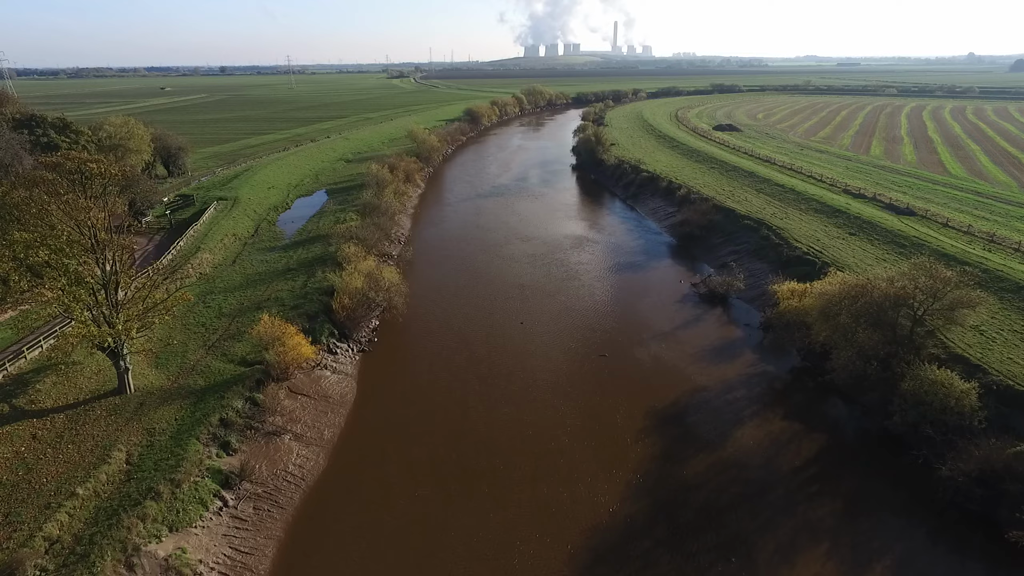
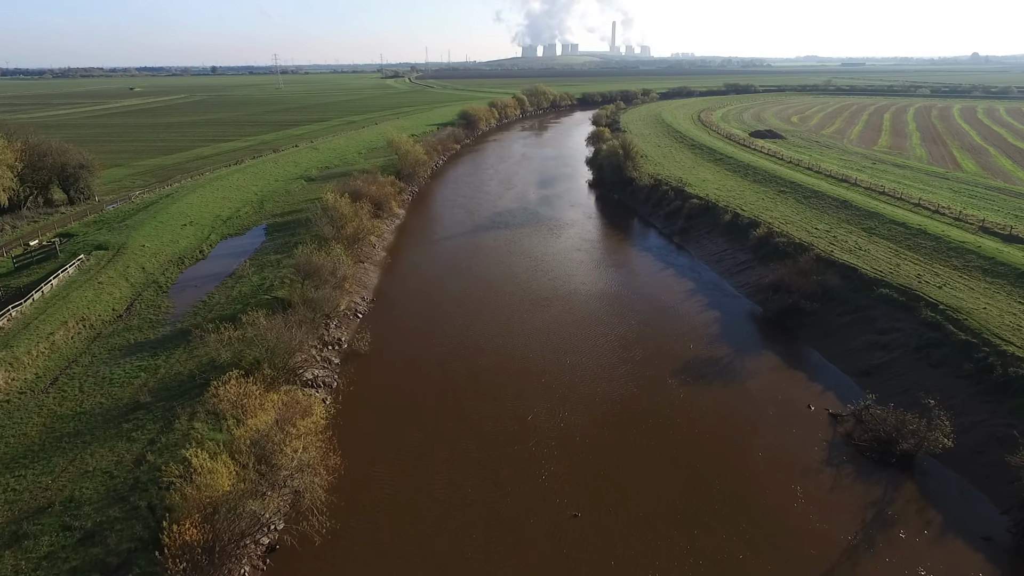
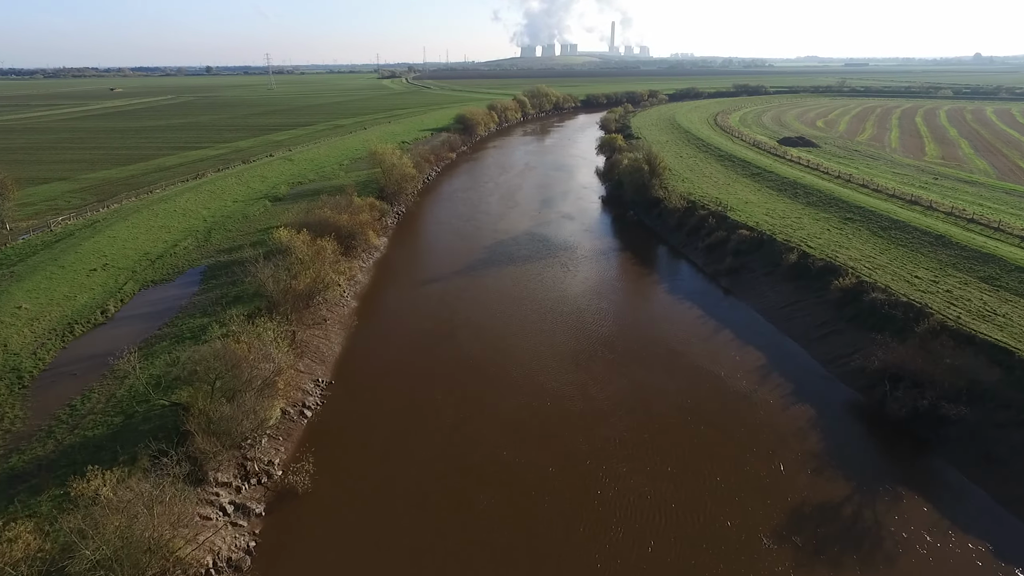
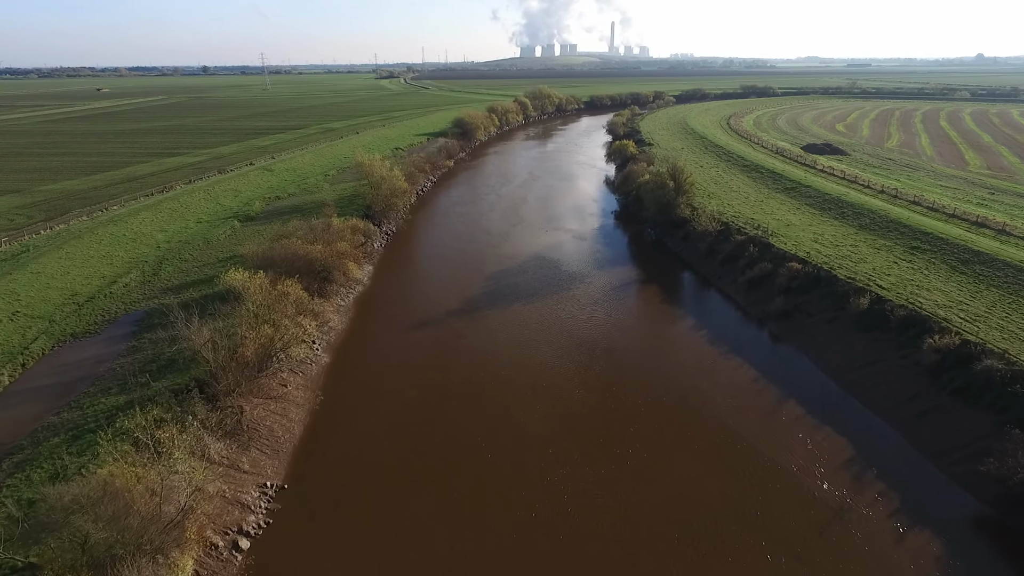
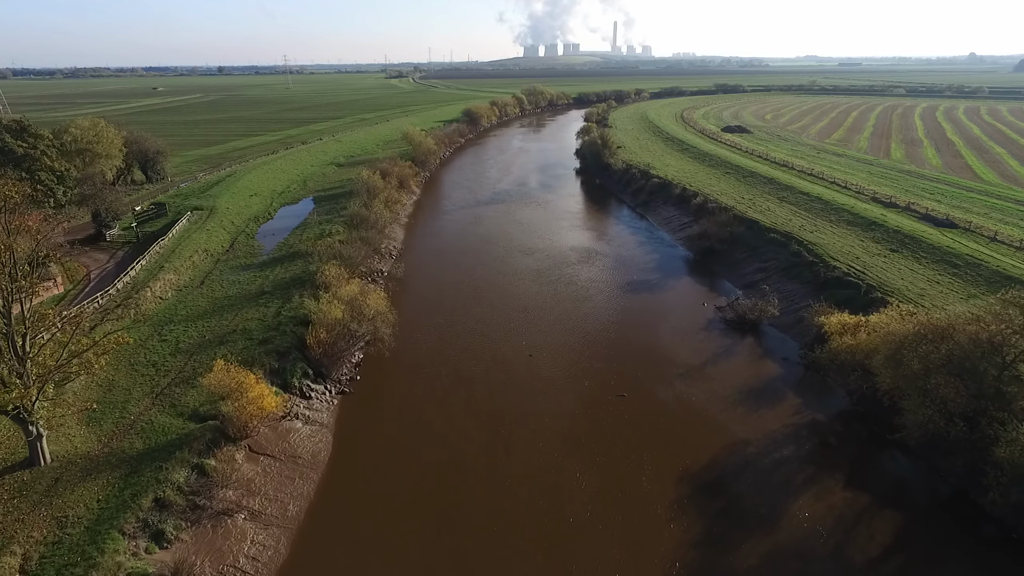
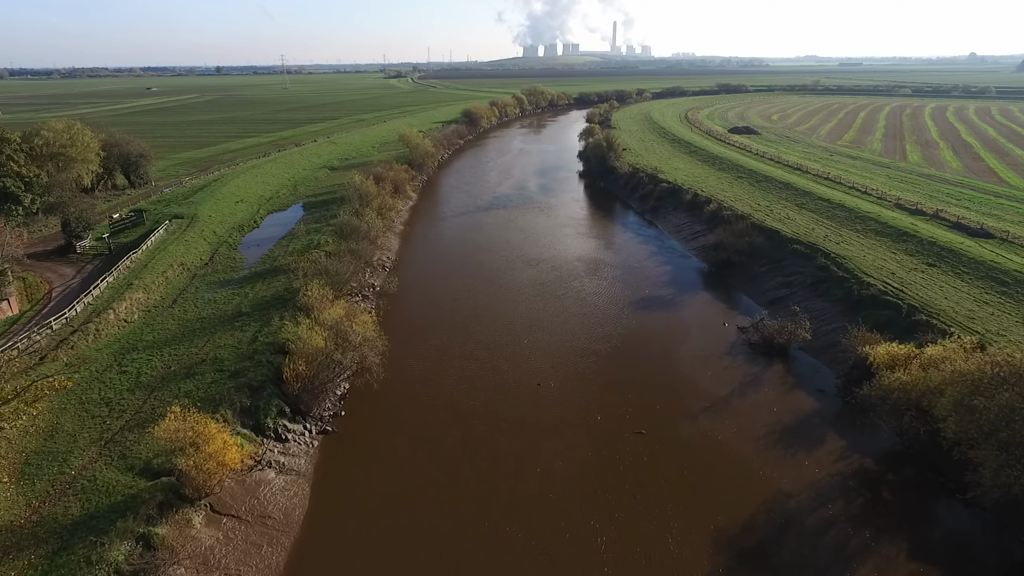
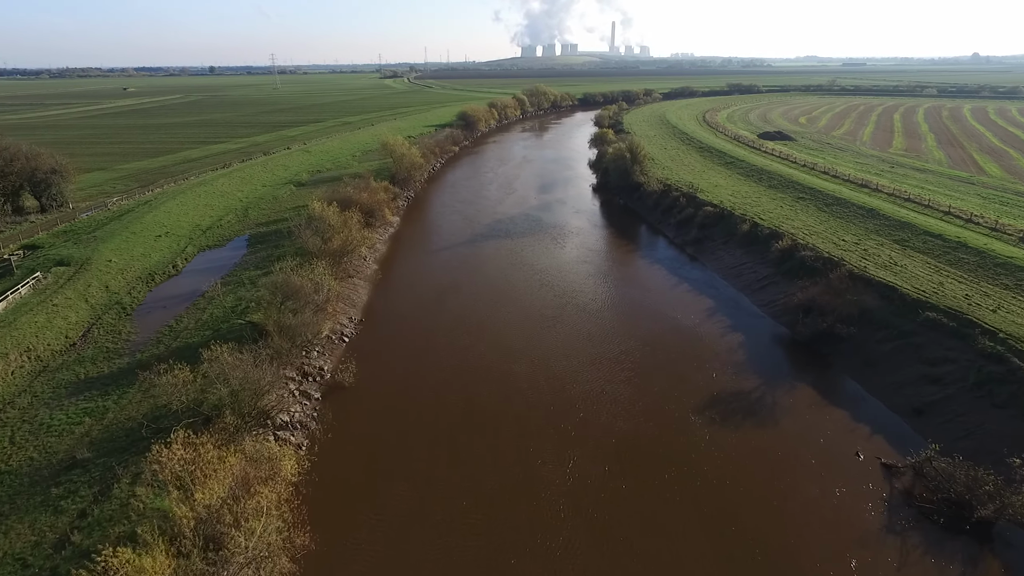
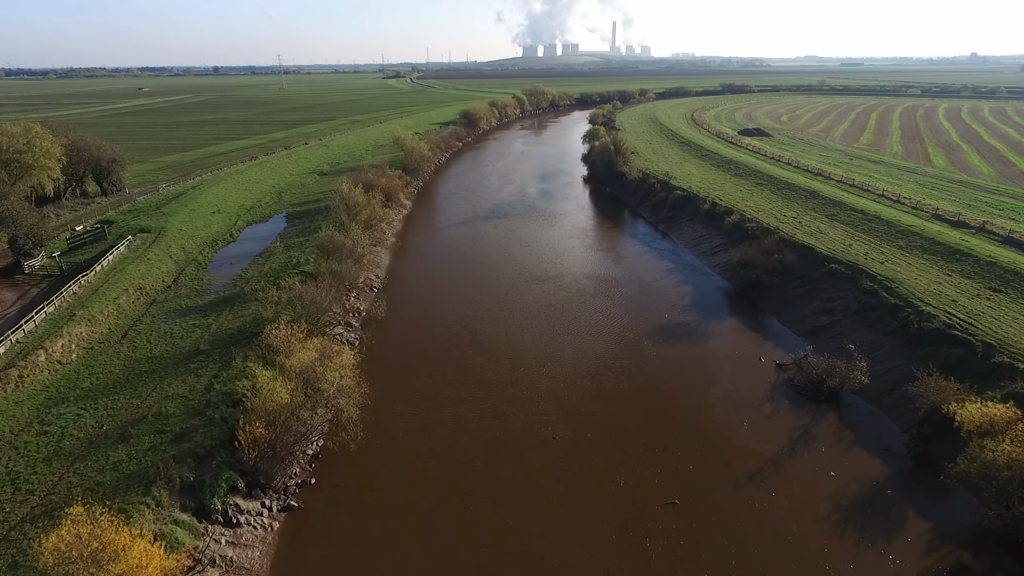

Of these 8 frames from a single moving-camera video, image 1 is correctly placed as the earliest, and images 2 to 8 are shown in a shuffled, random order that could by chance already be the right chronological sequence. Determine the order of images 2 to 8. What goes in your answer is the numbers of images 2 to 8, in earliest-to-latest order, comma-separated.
5, 6, 8, 2, 7, 3, 4
